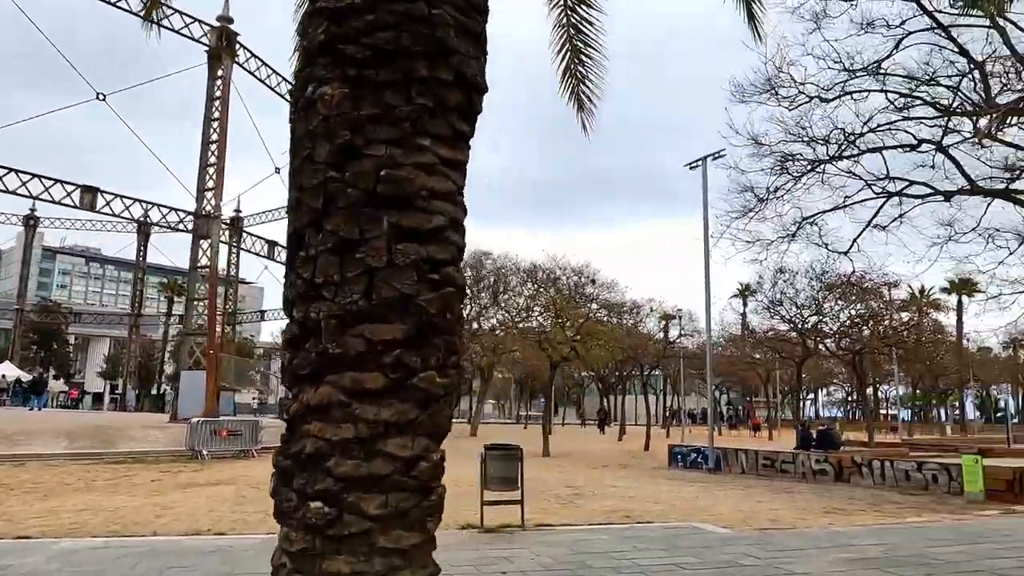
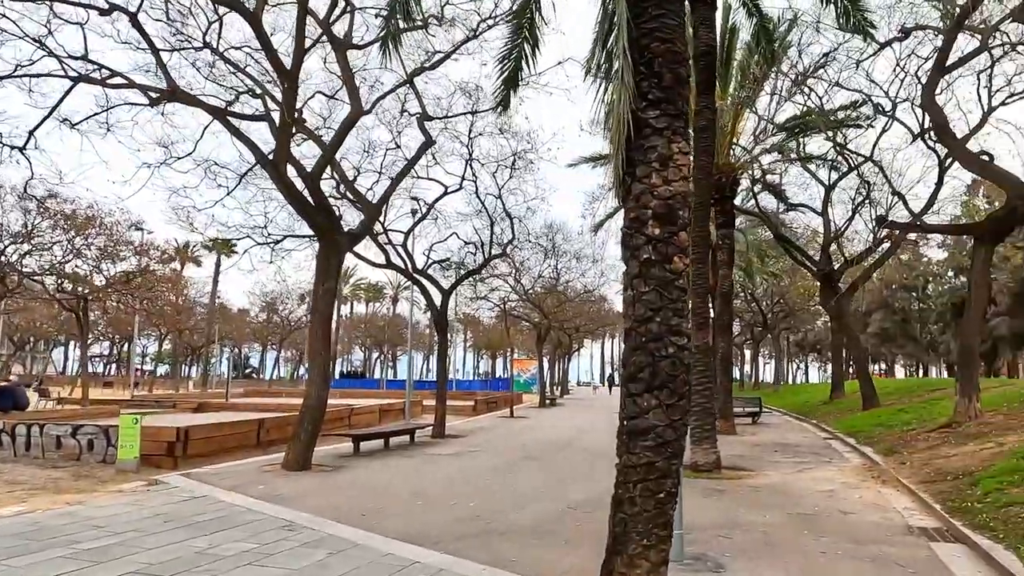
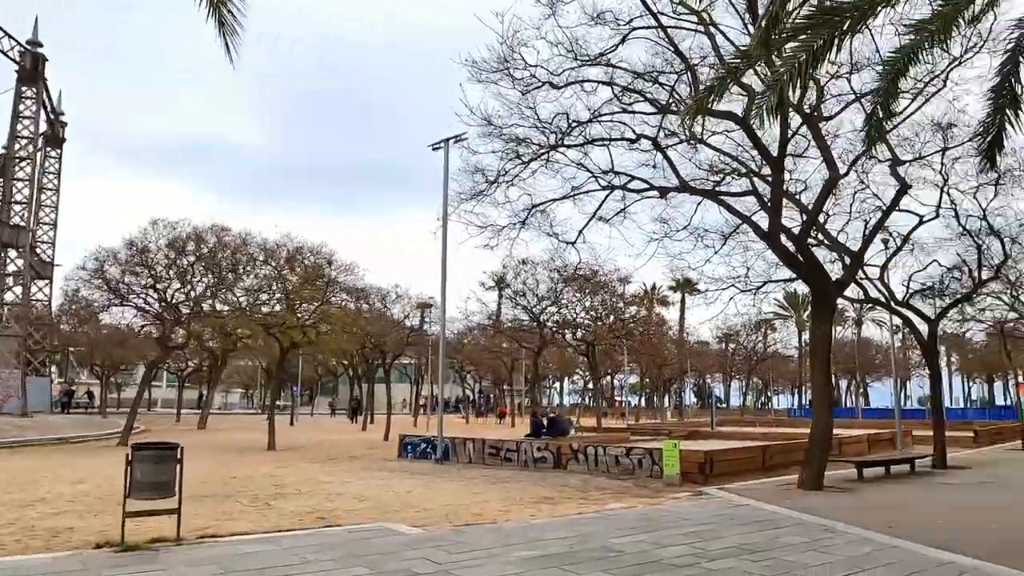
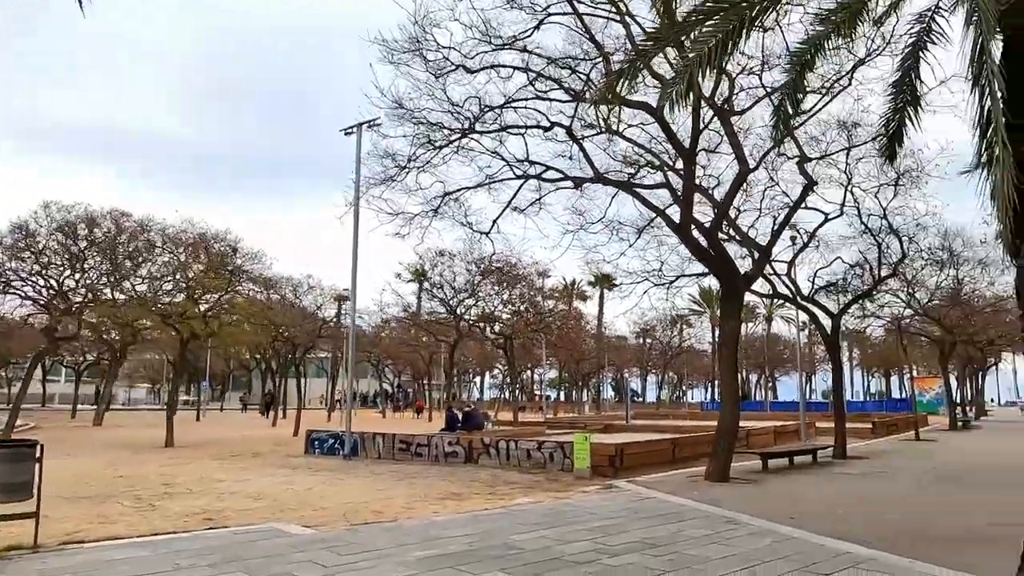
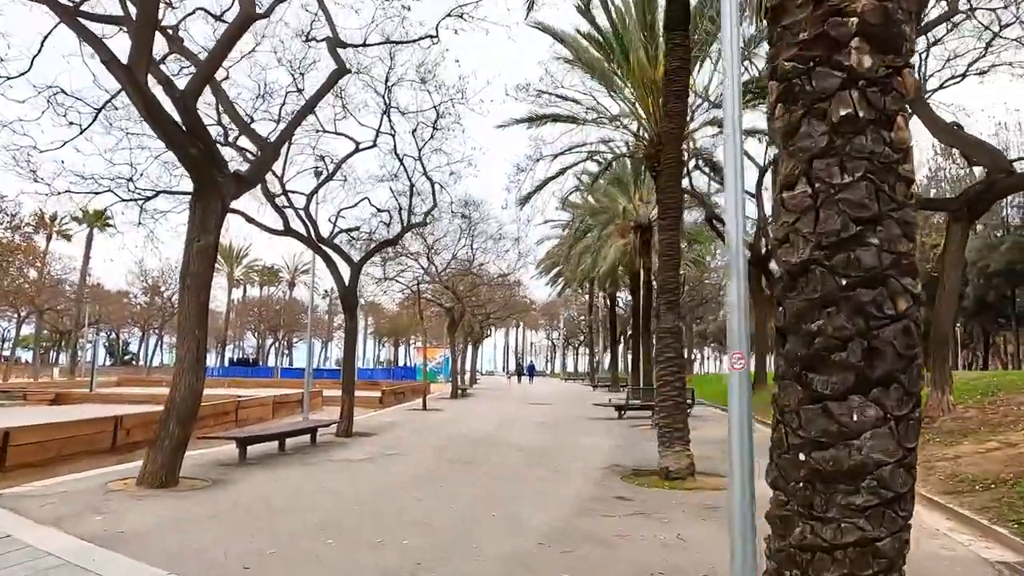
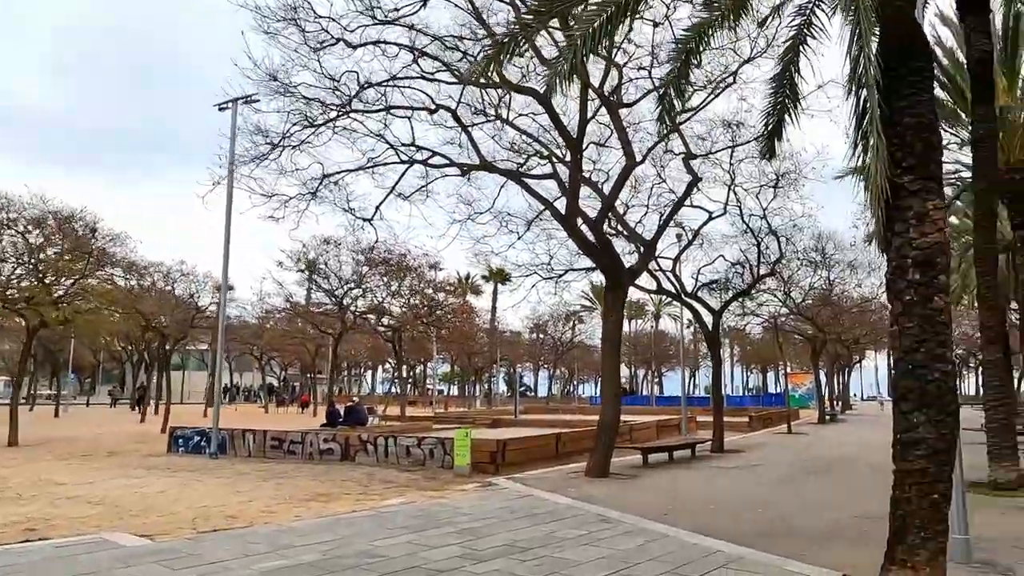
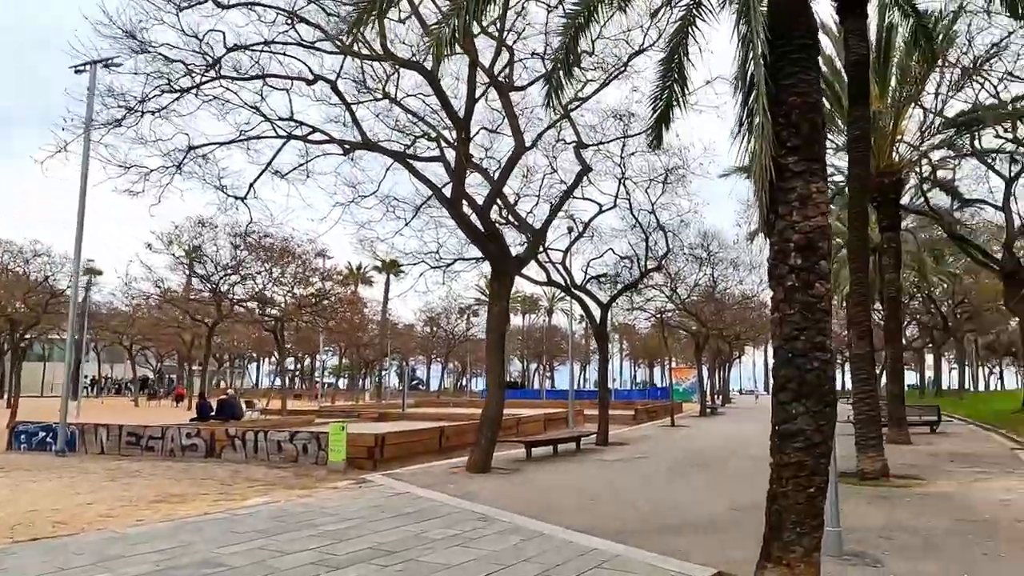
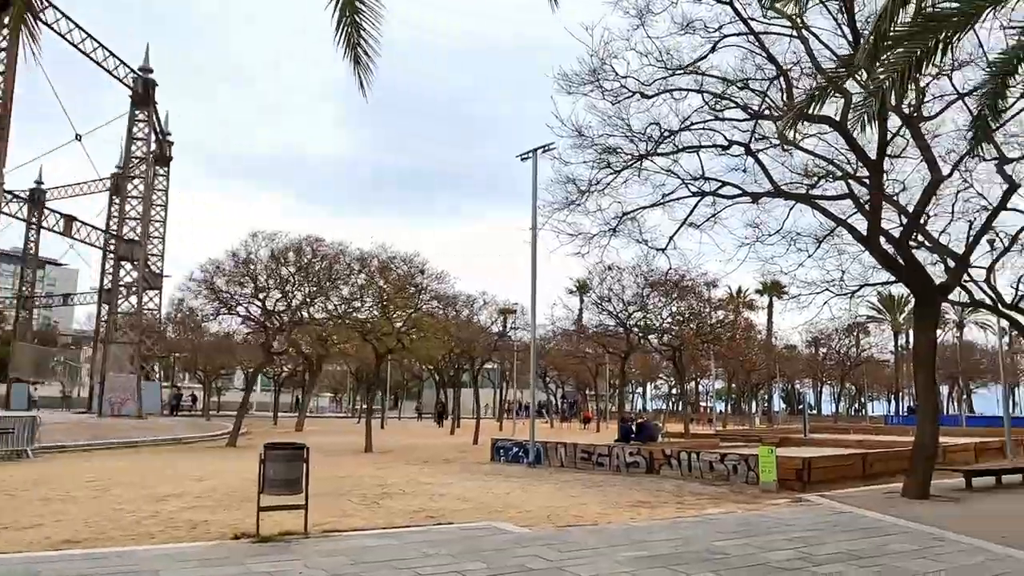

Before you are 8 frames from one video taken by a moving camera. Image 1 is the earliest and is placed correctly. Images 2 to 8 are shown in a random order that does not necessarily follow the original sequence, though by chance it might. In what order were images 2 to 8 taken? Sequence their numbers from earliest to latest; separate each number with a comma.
8, 3, 4, 6, 7, 2, 5
